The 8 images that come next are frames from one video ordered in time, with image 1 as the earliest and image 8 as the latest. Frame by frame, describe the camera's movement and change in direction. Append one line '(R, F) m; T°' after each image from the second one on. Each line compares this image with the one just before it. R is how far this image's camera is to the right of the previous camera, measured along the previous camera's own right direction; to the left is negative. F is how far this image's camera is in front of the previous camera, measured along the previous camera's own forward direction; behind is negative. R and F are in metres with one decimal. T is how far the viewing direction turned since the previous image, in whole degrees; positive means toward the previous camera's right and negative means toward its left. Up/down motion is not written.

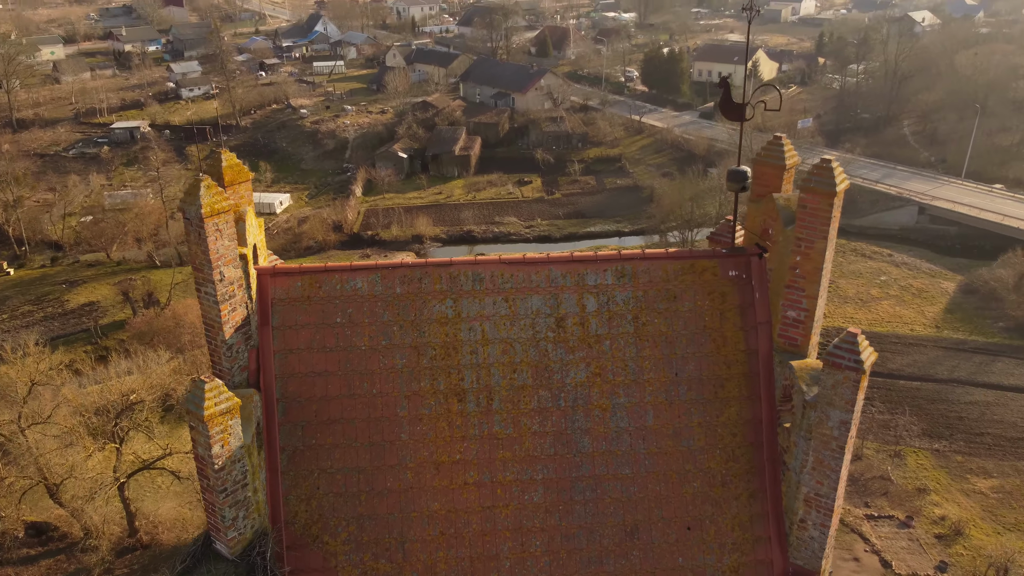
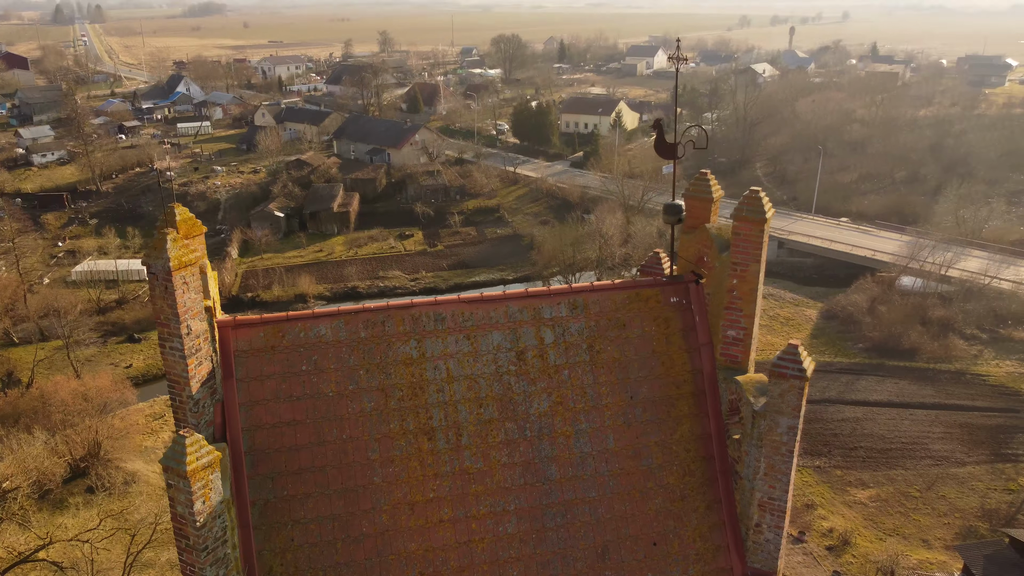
(-0.4, -0.1) m; +9°
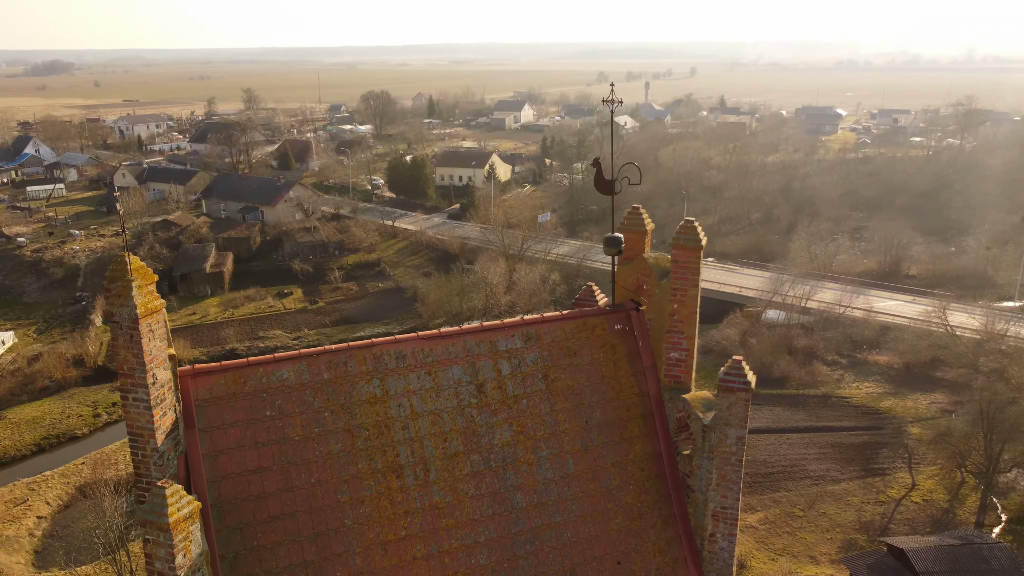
(-0.4, -0.1) m; +9°
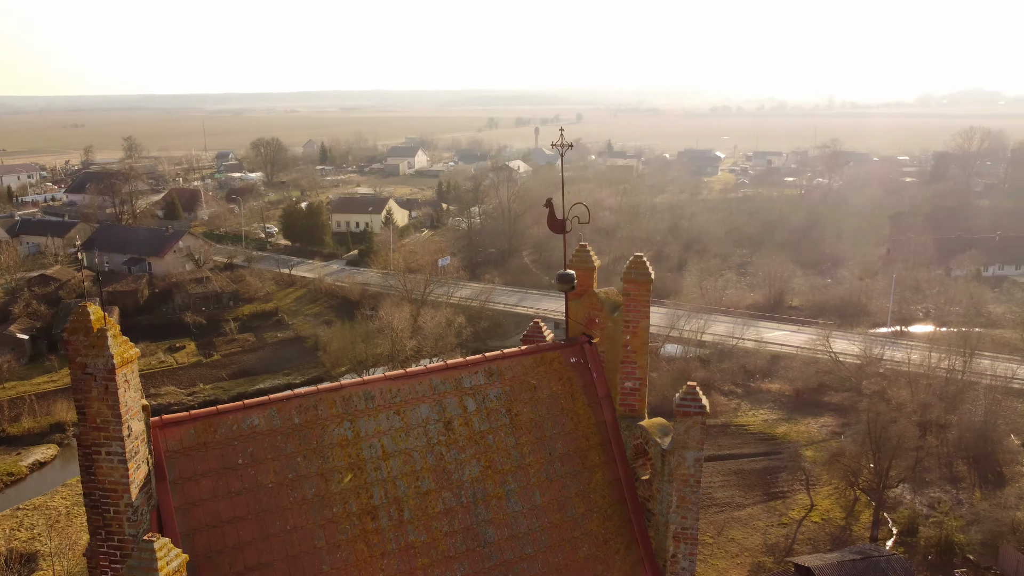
(-0.4, -0.1) m; +7°
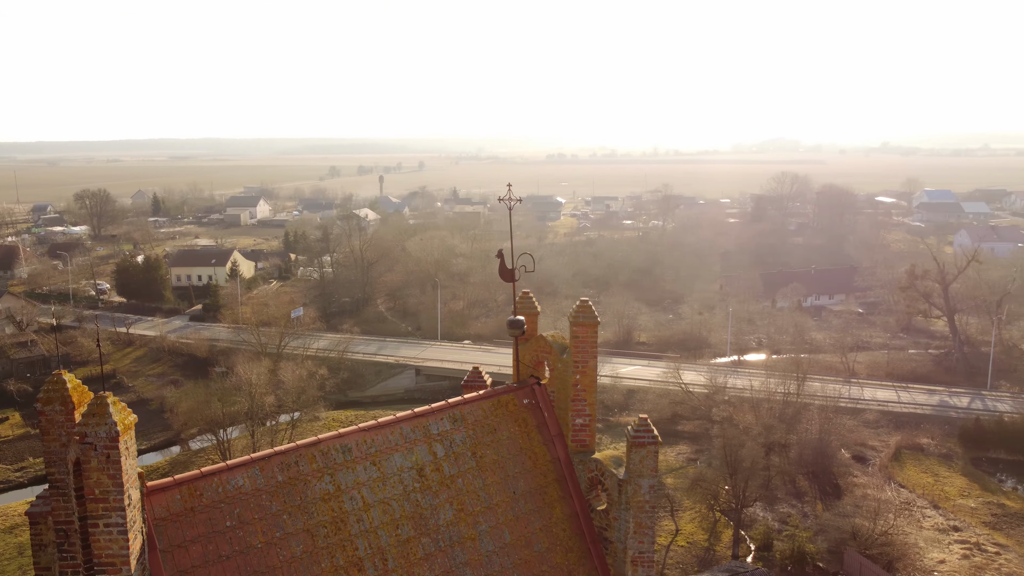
(-0.7, -0.2) m; +11°
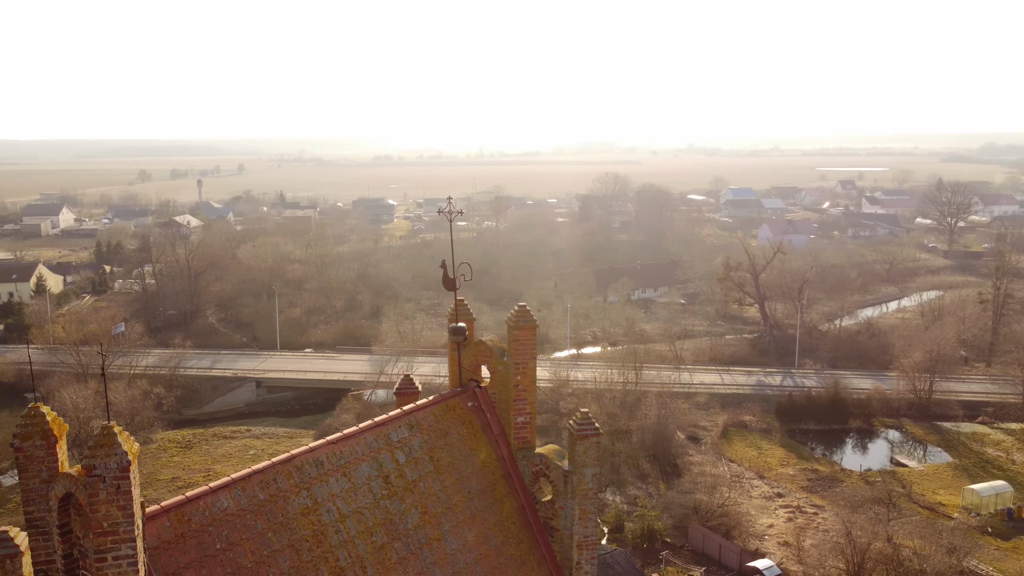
(-0.7, -0.2) m; +12°
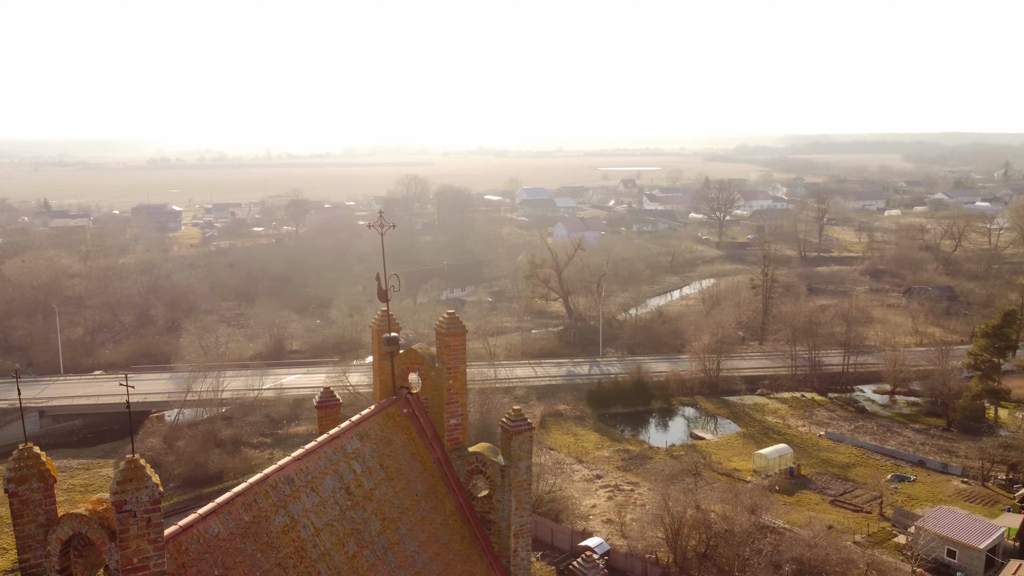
(-0.9, -0.2) m; +14°
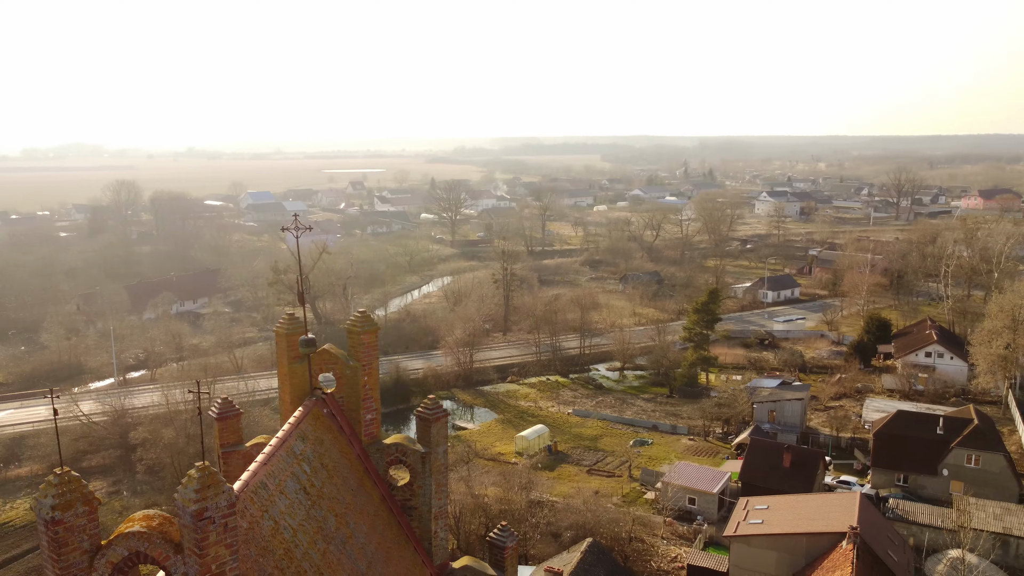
(-1.3, -0.2) m; +19°
